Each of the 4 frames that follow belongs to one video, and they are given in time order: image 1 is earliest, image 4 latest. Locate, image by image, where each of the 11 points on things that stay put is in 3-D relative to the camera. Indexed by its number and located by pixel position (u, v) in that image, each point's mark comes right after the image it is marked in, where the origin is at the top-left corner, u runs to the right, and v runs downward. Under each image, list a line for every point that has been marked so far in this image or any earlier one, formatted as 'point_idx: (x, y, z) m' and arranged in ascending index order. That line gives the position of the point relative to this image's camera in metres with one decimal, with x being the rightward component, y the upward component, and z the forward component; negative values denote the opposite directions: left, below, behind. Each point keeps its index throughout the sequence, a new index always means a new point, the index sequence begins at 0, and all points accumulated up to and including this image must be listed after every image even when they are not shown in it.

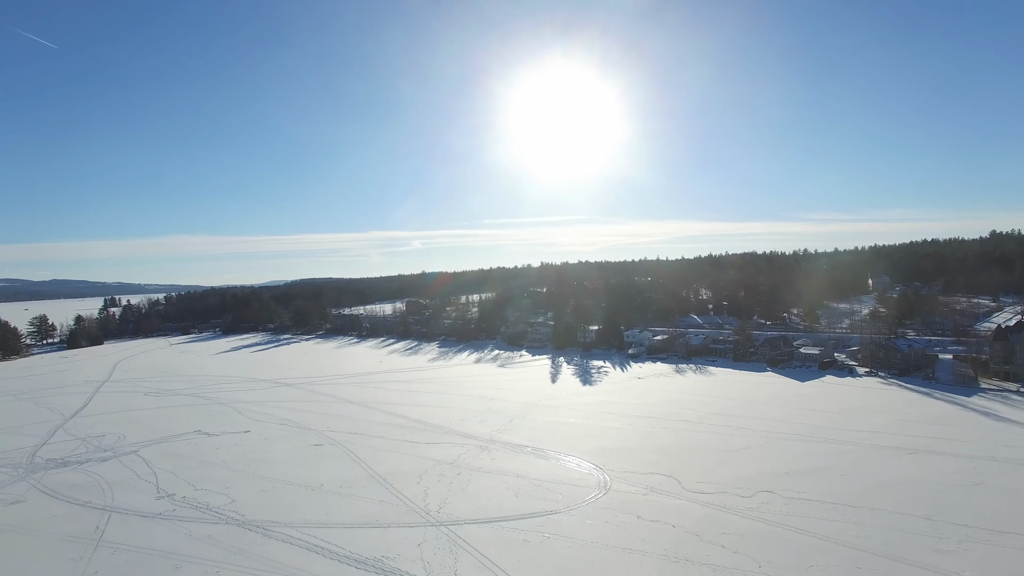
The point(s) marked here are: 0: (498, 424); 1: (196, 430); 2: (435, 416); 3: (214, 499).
0: (-0.3, -3.2, +15.7) m
1: (-7.3, -3.3, +14.7) m
2: (-1.8, -3.3, +16.5) m
3: (-4.7, -3.4, +10.2) m
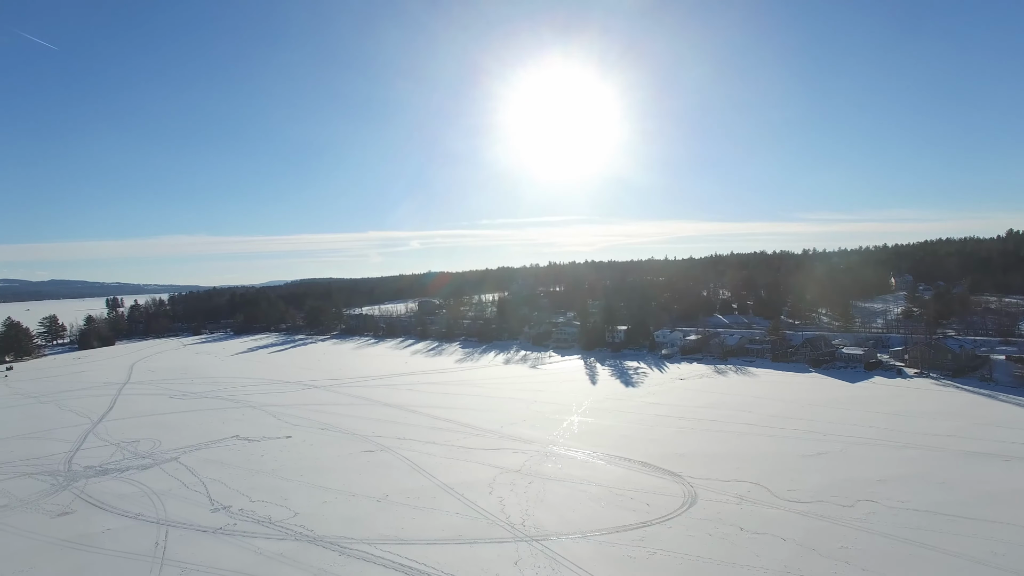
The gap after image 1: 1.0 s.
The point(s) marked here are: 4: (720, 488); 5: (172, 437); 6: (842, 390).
0: (+0.9, -3.2, +15.0) m
1: (-6.1, -3.3, +14.0) m
2: (-0.6, -3.2, +15.8) m
3: (-3.5, -3.3, +9.5) m
4: (+3.3, -3.2, +10.3) m
5: (-7.5, -3.3, +14.0) m
6: (+9.2, -2.8, +17.7) m
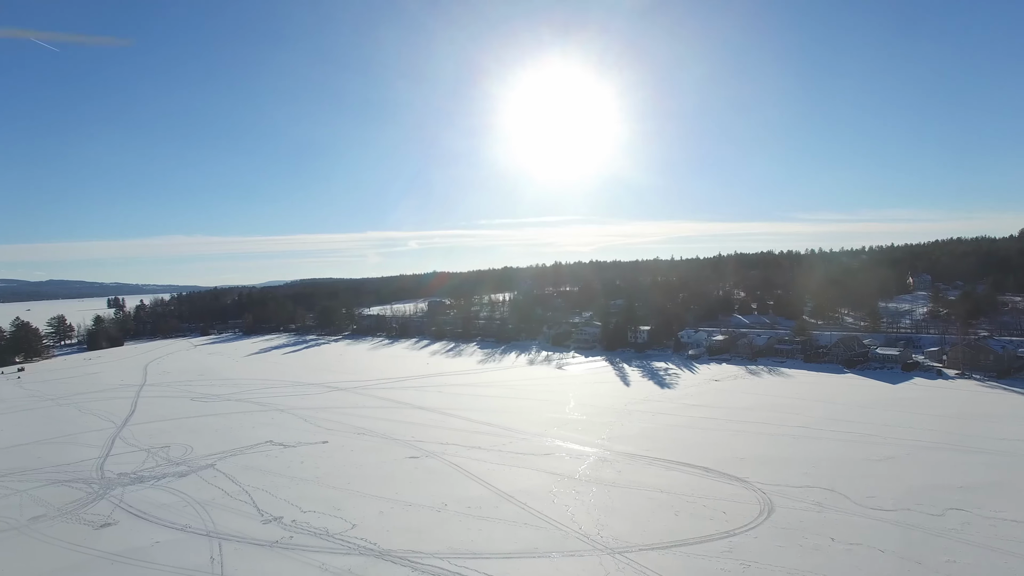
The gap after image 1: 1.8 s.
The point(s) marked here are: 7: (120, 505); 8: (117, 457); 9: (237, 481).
0: (+1.9, -3.2, +14.5) m
1: (-5.1, -3.2, +13.5) m
2: (+0.3, -3.2, +15.3) m
3: (-2.5, -3.3, +9.0) m
4: (+4.3, -3.2, +9.8) m
5: (-6.5, -3.3, +13.5) m
6: (+10.1, -2.8, +17.2) m
7: (-6.0, -3.3, +9.8) m
8: (-7.7, -3.3, +12.5) m
9: (-4.7, -3.3, +10.9) m
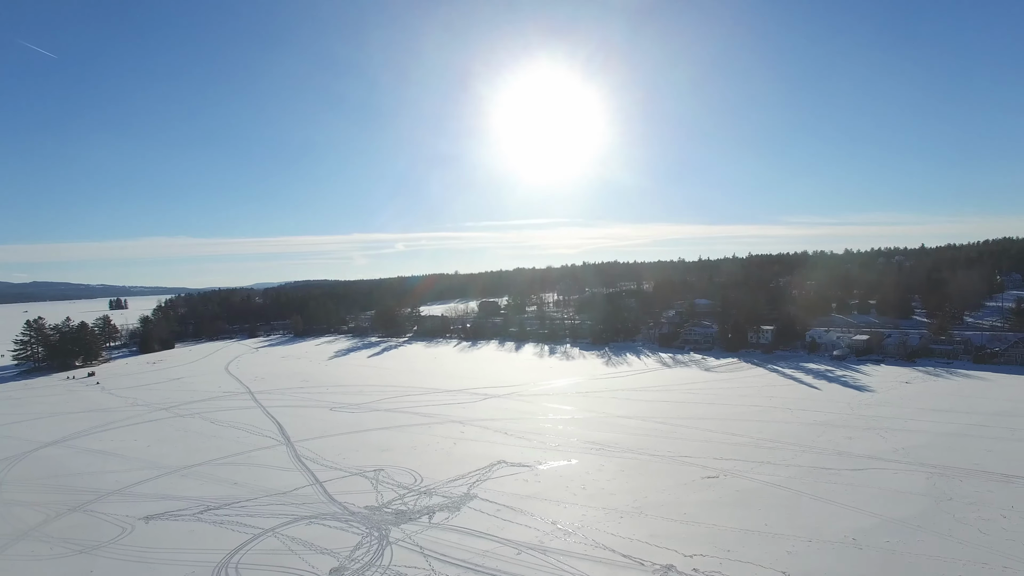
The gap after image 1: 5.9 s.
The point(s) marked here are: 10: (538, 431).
0: (+6.8, -2.9, +12.4) m
1: (-0.2, -3.0, +11.2) m
2: (+5.1, -3.0, +13.2) m
3: (+2.6, -3.0, +6.8) m
4: (+9.3, -2.9, +7.8) m
5: (-1.6, -3.0, +11.1) m
6: (+14.9, -2.6, +15.4) m
7: (-1.0, -3.1, +7.4) m
8: (-2.8, -3.1, +10.1) m
9: (+0.3, -3.0, +8.5) m
10: (+0.5, -3.0, +13.3) m
